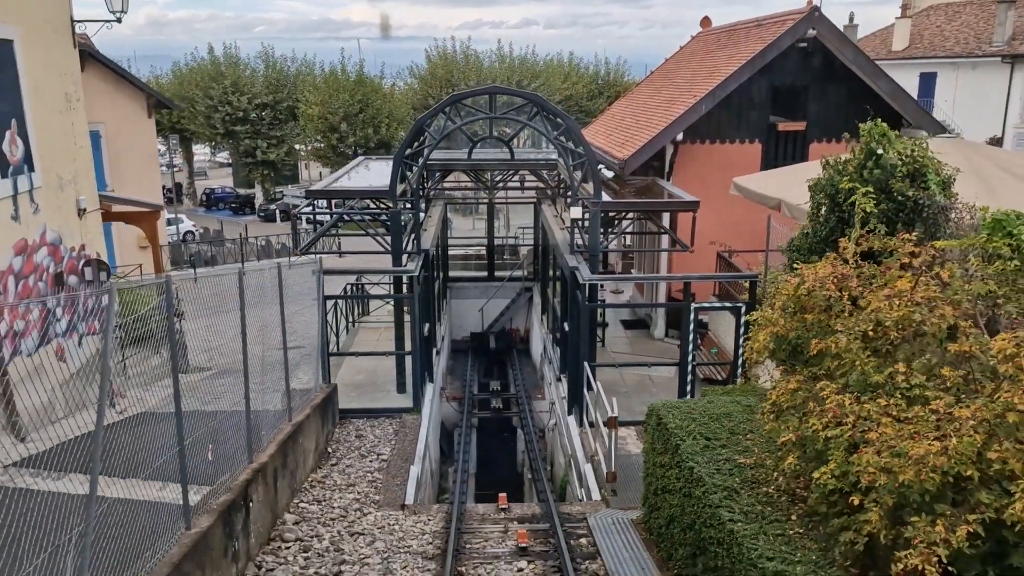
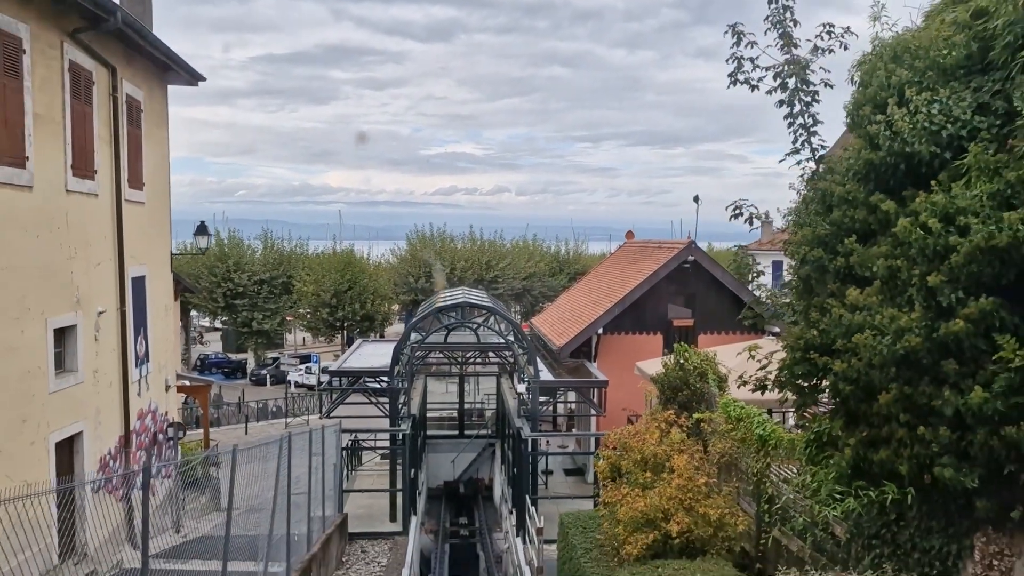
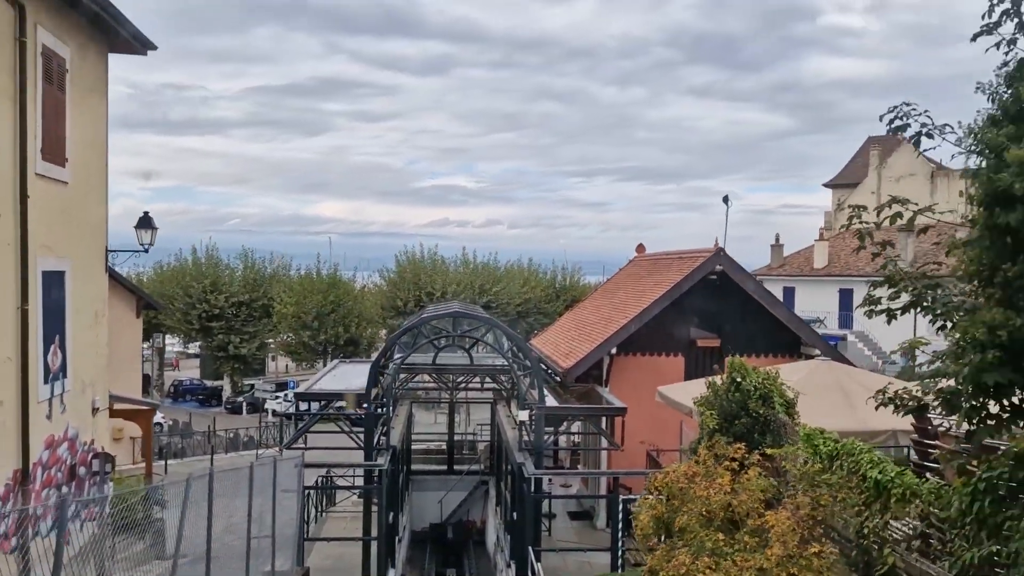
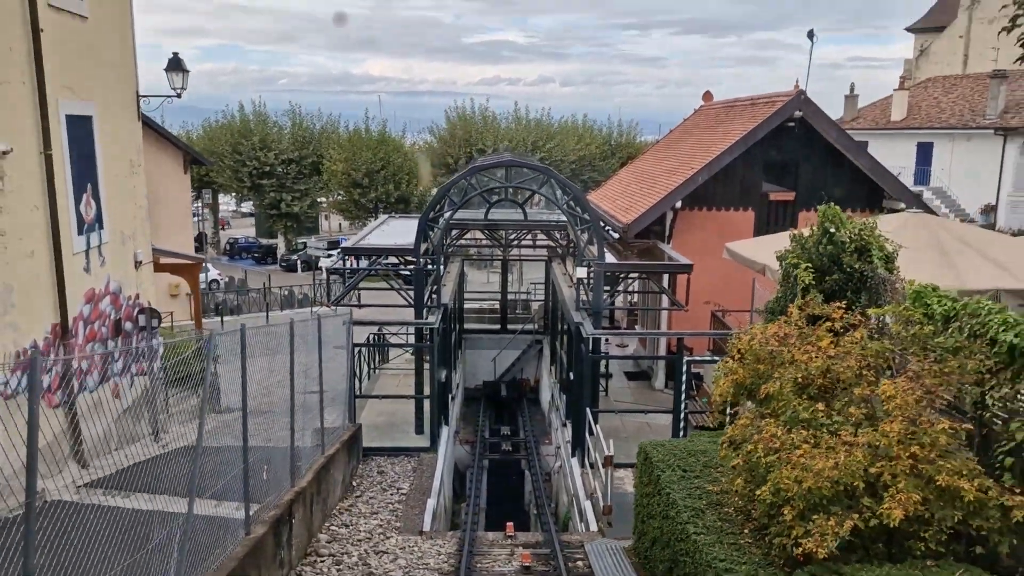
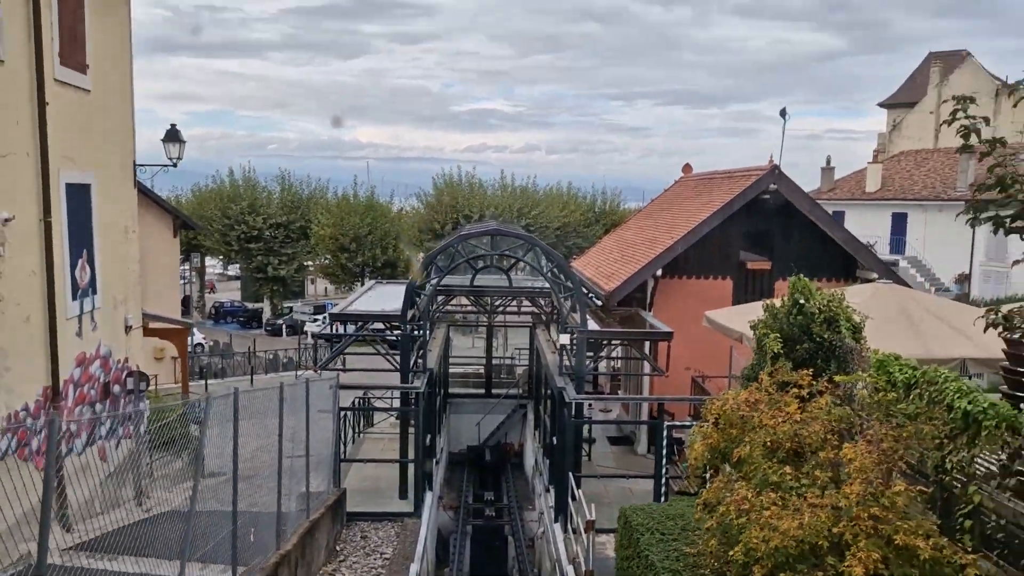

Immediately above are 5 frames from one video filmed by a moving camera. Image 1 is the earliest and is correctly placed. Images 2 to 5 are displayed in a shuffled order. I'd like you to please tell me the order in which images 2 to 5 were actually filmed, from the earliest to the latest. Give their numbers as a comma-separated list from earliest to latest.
4, 5, 3, 2
